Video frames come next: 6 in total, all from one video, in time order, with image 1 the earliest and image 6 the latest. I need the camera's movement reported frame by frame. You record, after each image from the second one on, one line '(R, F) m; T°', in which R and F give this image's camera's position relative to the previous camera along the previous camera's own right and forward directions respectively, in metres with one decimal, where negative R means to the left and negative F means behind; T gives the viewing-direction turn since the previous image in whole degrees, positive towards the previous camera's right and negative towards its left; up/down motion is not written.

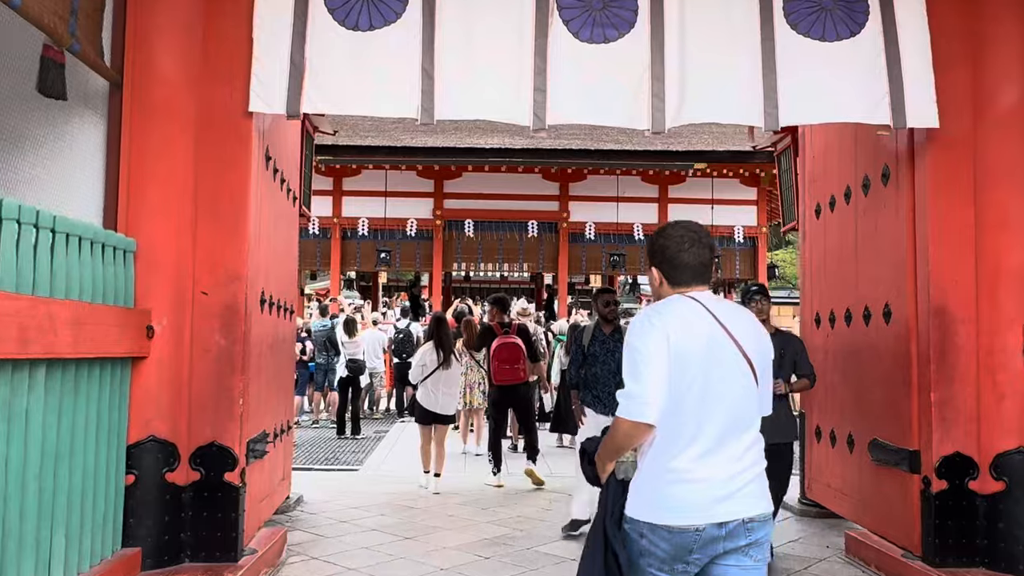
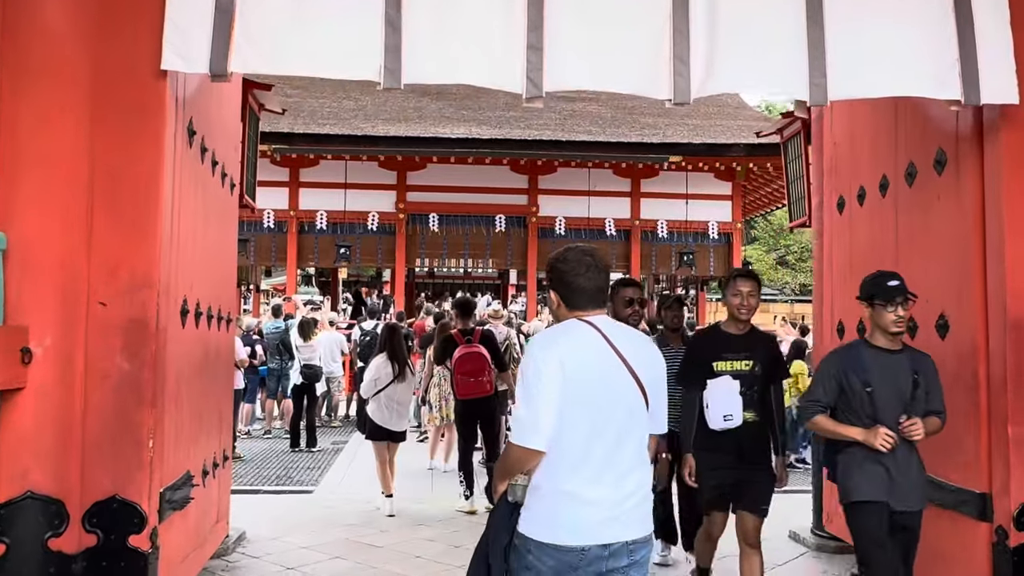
(-0.1, +0.6) m; +3°
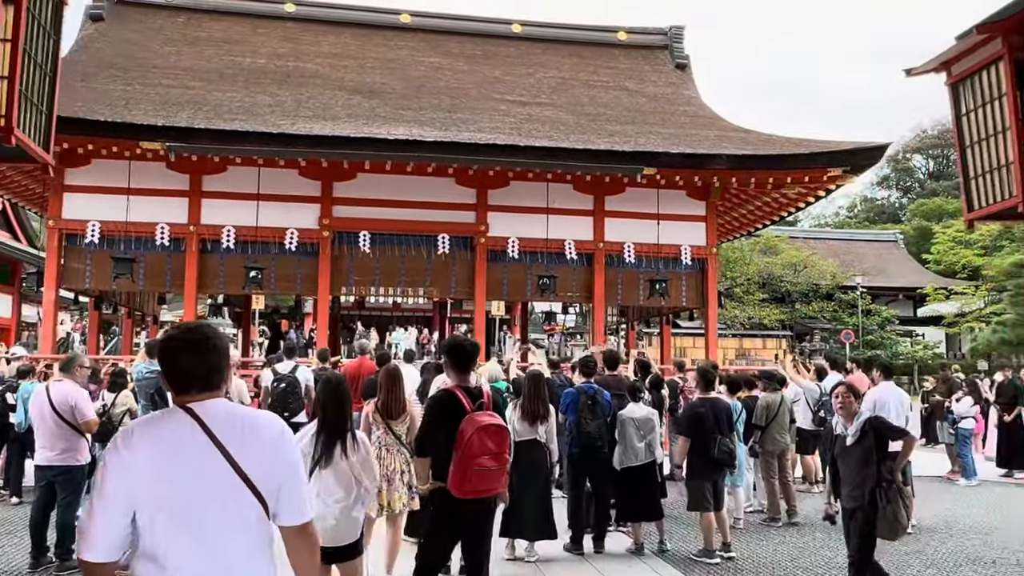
(-0.3, +2.0) m; +5°
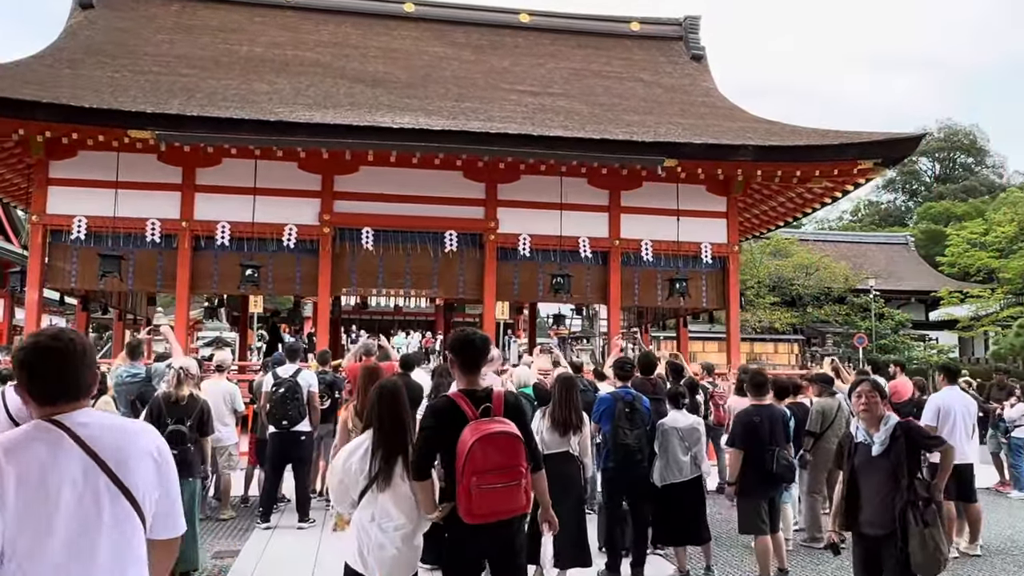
(-0.1, +0.6) m; 0°
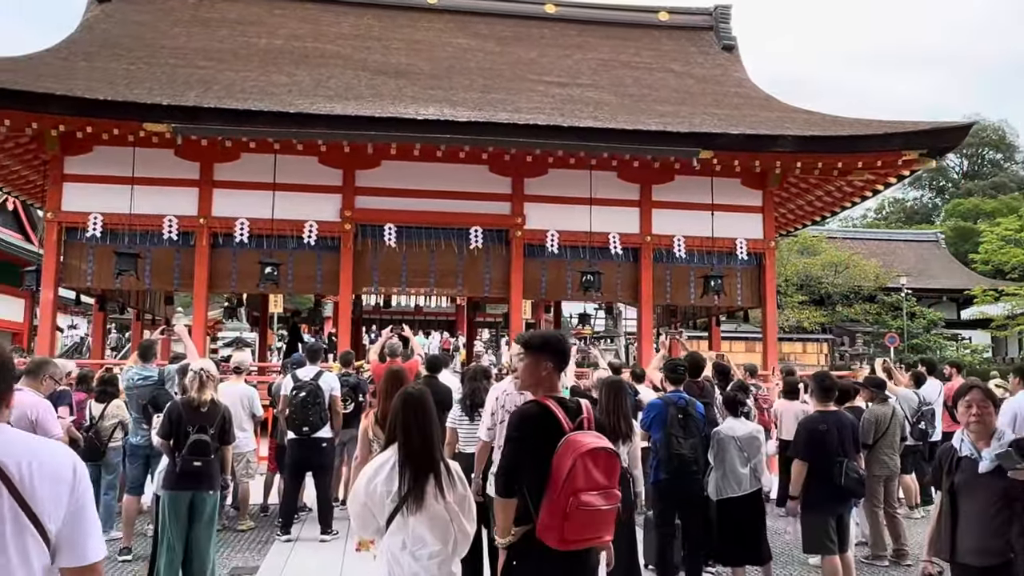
(-0.1, +0.4) m; -1°
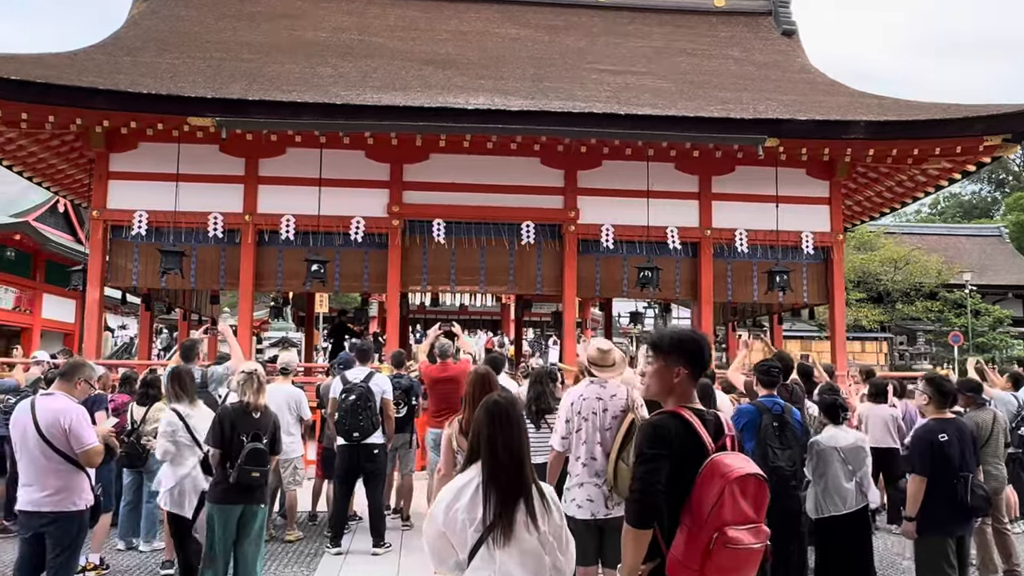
(-0.1, +0.4) m; -3°
